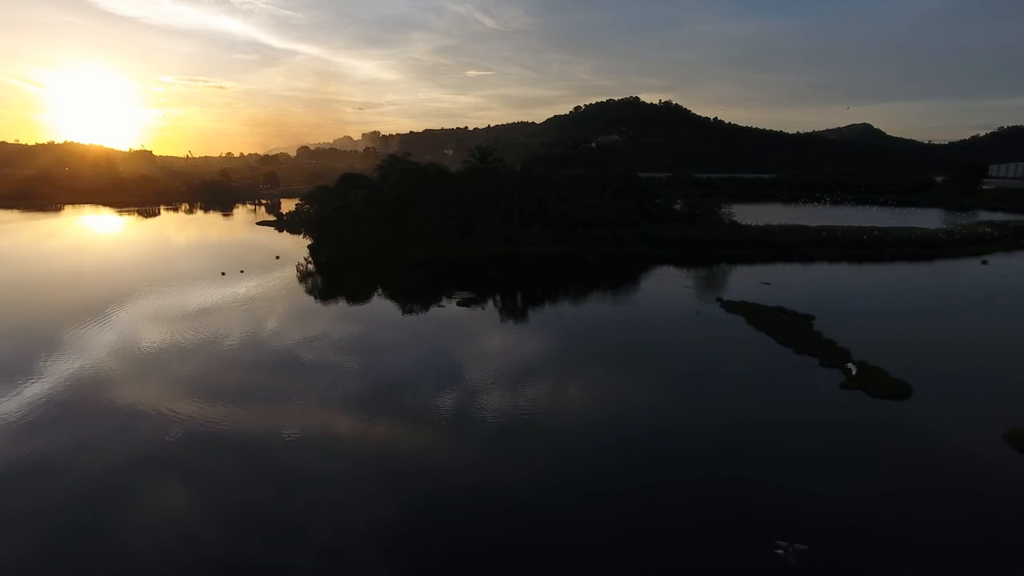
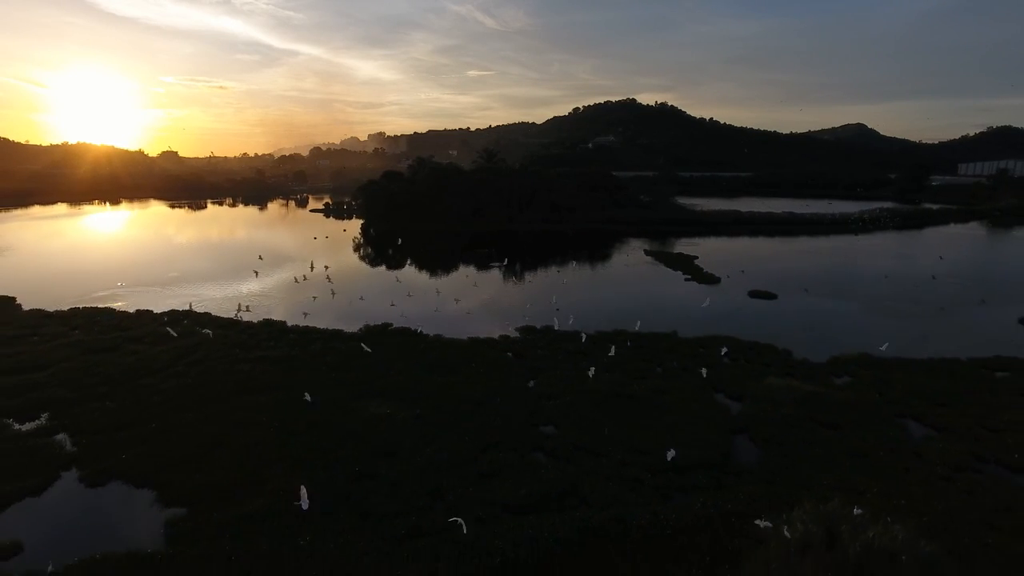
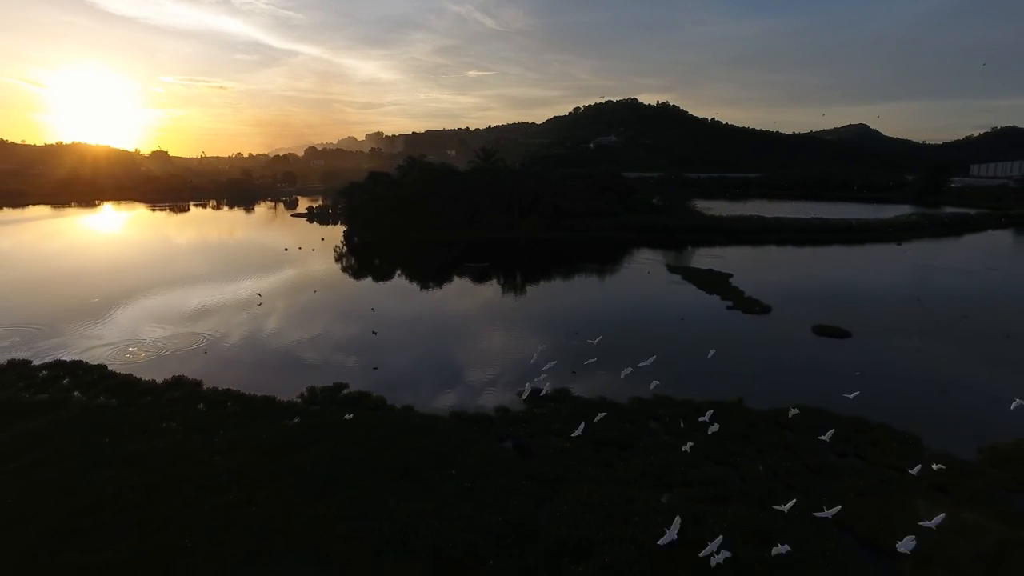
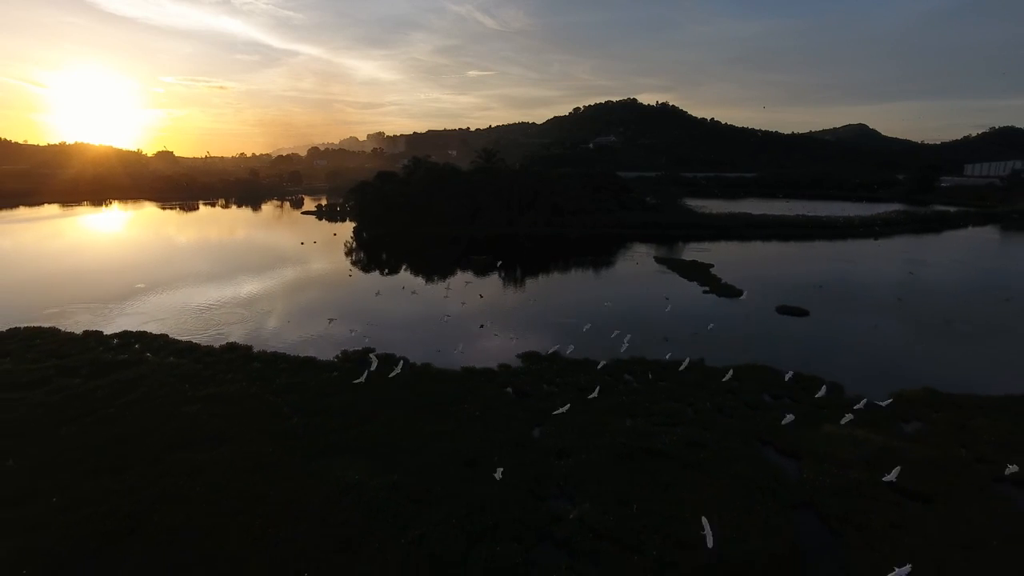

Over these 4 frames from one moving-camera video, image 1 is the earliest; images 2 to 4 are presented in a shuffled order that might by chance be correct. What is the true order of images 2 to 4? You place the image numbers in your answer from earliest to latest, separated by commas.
3, 4, 2
